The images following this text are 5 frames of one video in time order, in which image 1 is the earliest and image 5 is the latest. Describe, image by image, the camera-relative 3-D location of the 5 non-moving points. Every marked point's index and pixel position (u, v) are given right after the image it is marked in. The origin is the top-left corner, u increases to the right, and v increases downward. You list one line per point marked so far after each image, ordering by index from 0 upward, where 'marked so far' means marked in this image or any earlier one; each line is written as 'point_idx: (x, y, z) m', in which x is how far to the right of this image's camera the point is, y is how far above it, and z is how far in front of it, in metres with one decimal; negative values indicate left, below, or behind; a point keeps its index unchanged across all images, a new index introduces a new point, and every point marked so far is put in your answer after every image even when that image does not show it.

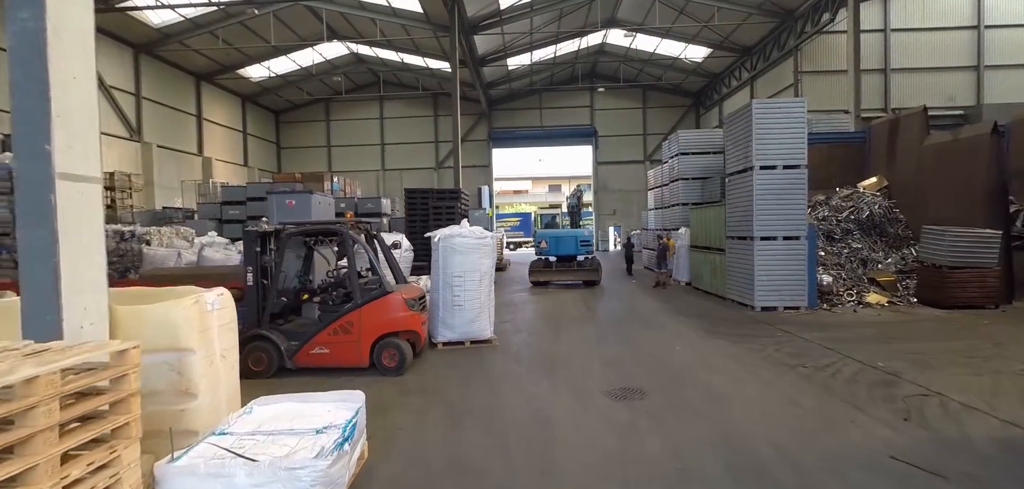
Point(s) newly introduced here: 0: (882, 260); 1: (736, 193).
0: (+7.2, -0.3, +8.8) m
1: (+4.0, +0.9, +8.0) m
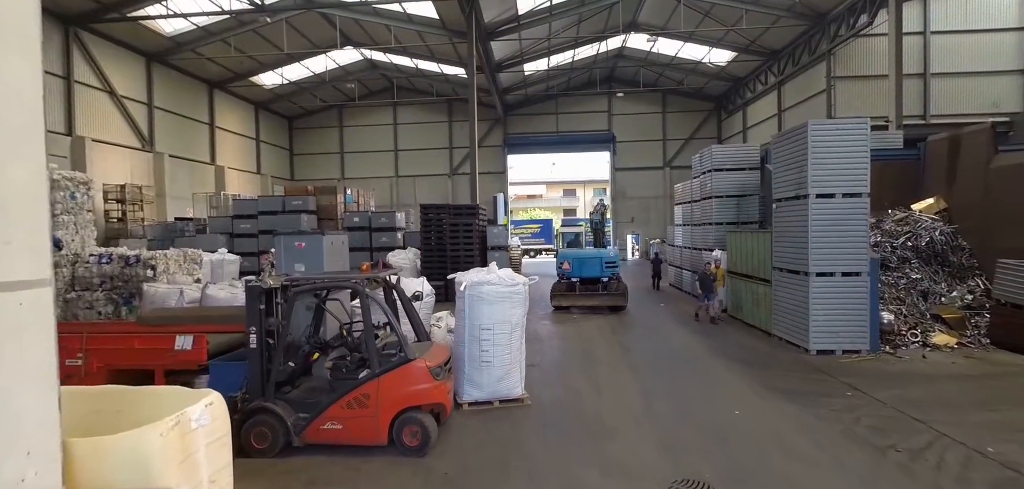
0: (+7.6, -0.8, +8.0) m
1: (+4.4, +0.3, +7.3) m
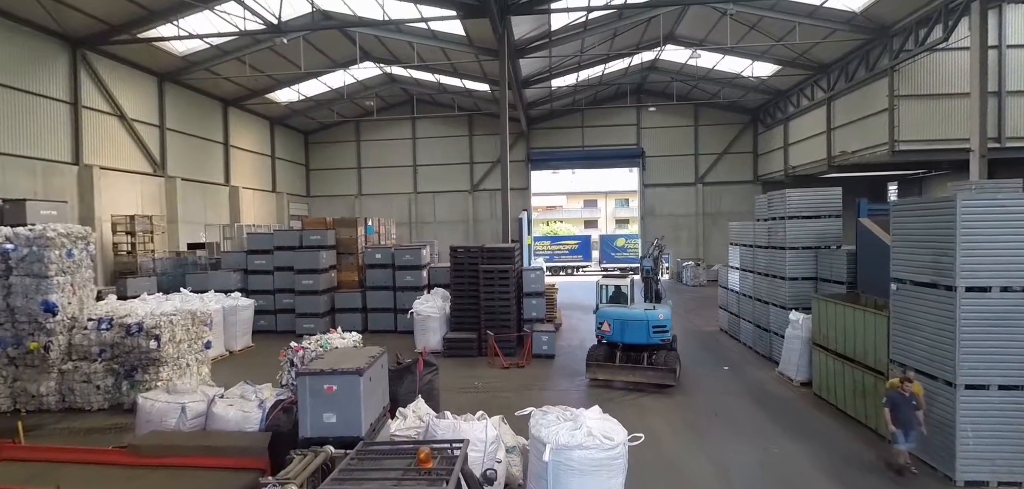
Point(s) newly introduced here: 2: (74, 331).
0: (+8.5, -2.1, +6.5) m
1: (+5.3, -0.9, +5.9) m
2: (-8.2, -1.6, +8.4) m
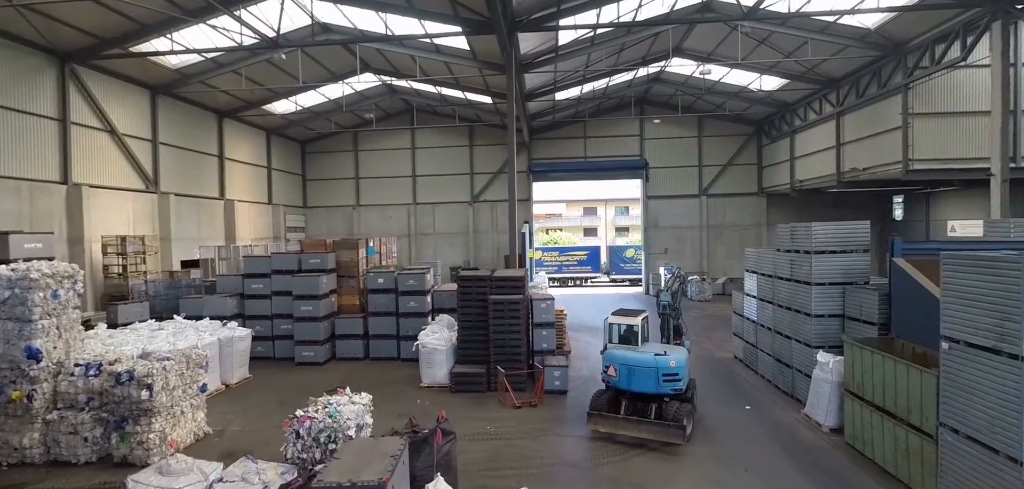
0: (+8.8, -2.8, +6.1) m
1: (+5.6, -1.6, +5.5) m
2: (-7.9, -2.3, +7.9) m
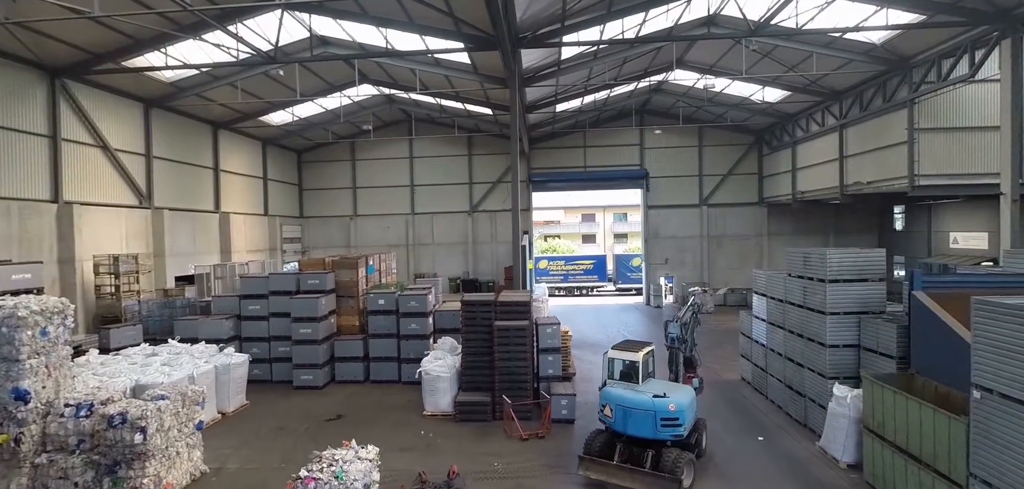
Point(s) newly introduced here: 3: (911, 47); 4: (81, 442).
0: (+9.0, -3.4, +5.9) m
1: (+5.8, -2.2, +5.3) m
2: (-7.7, -2.9, +7.5) m
3: (+13.1, +6.4, +14.8) m
4: (-7.1, -3.3, +7.4) m
